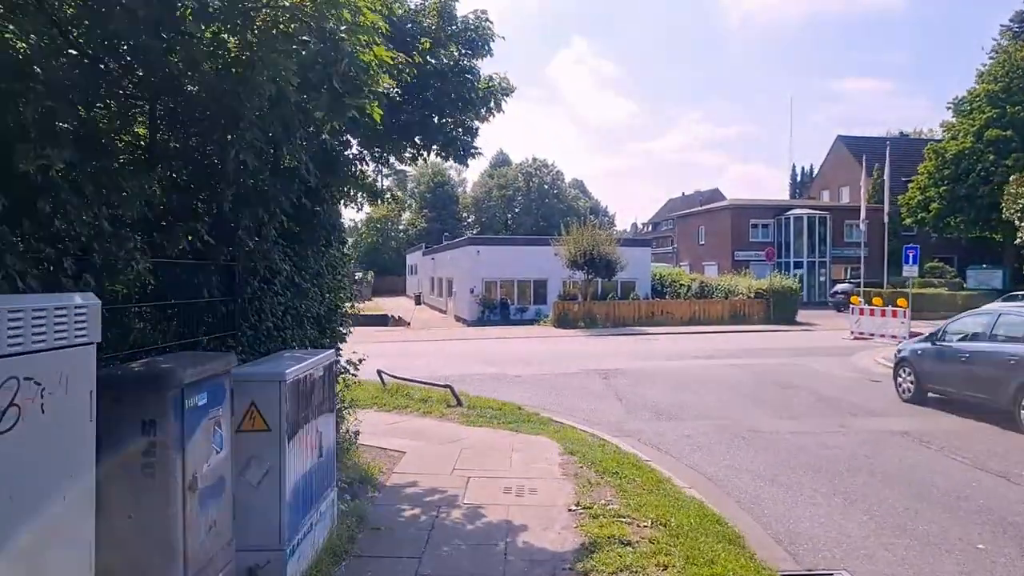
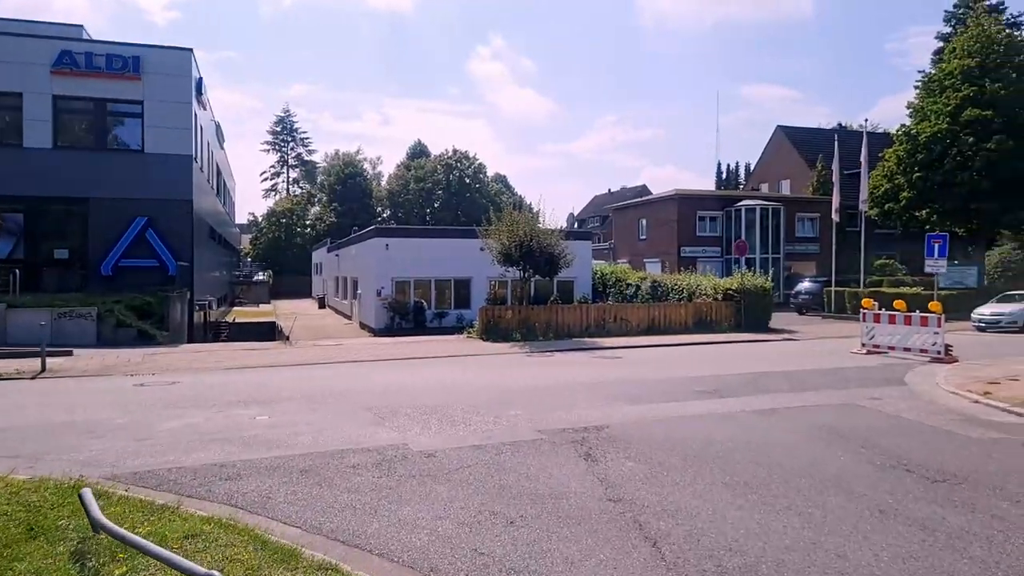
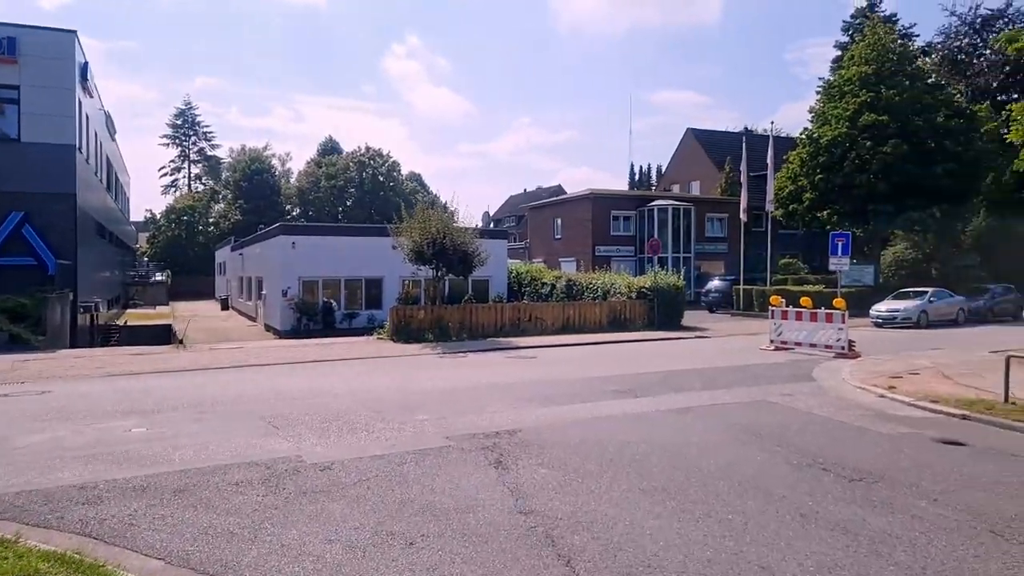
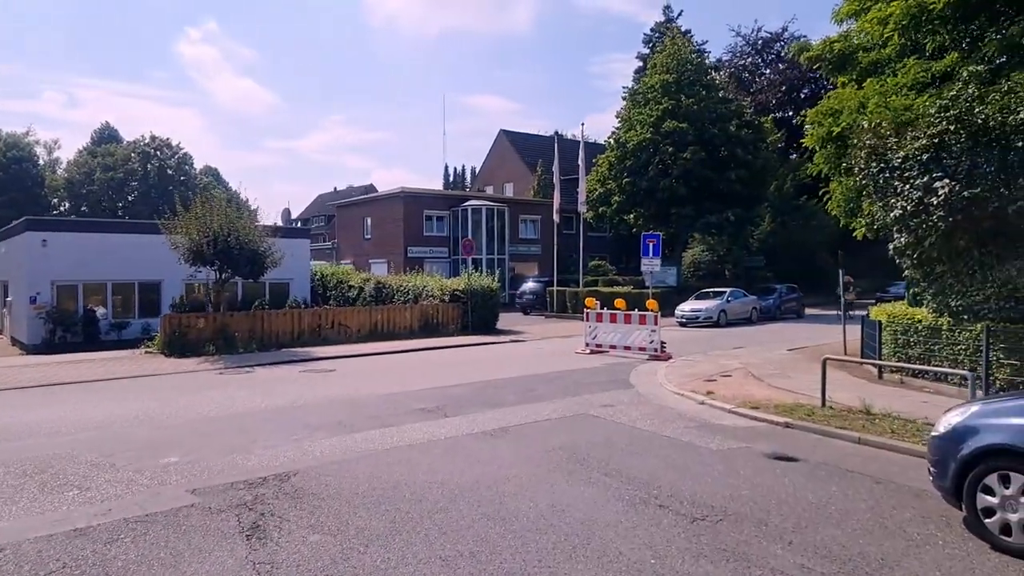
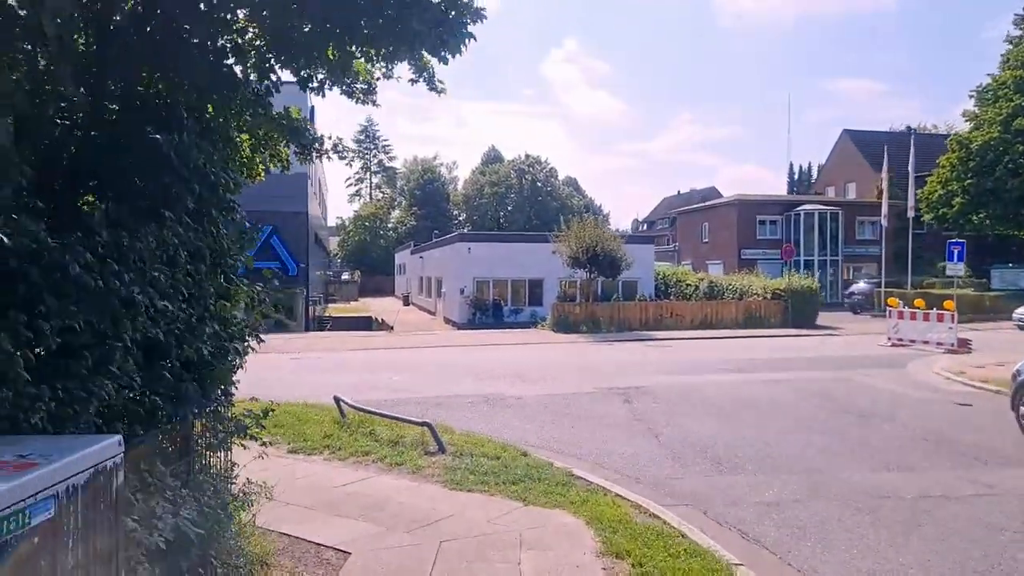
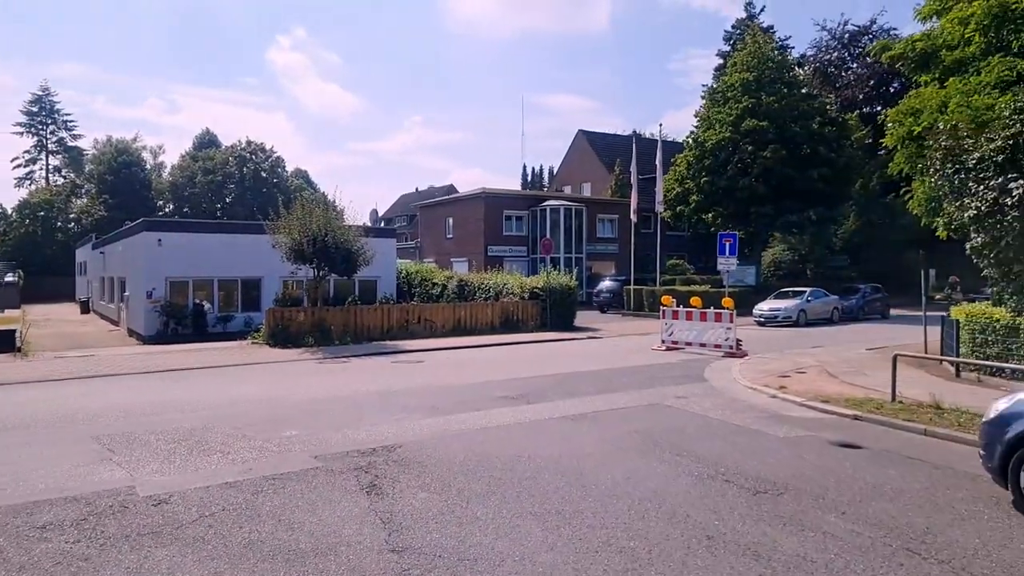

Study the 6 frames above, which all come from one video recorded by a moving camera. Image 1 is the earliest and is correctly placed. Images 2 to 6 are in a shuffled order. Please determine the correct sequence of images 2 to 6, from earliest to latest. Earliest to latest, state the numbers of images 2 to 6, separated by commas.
5, 2, 3, 6, 4
